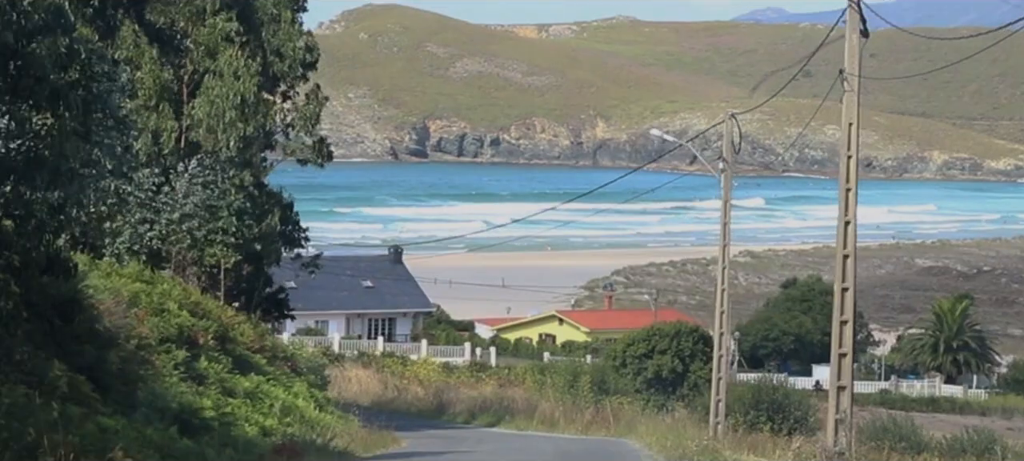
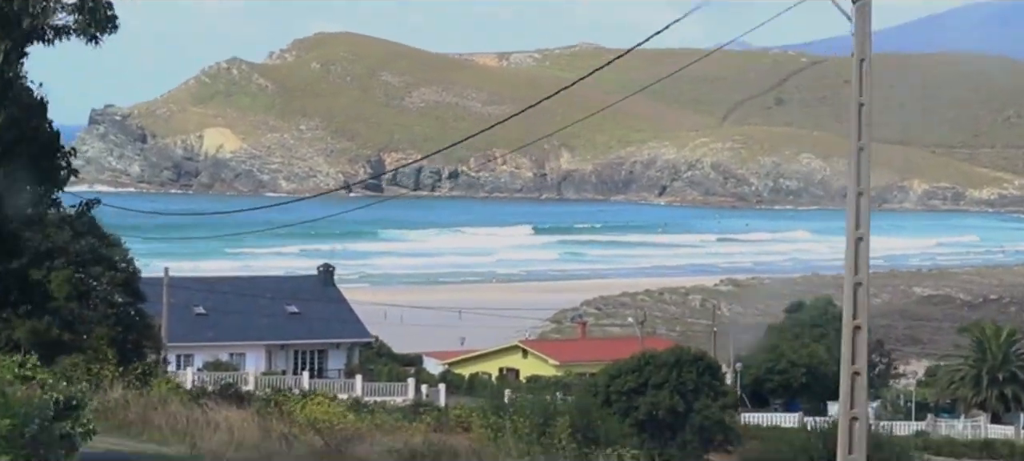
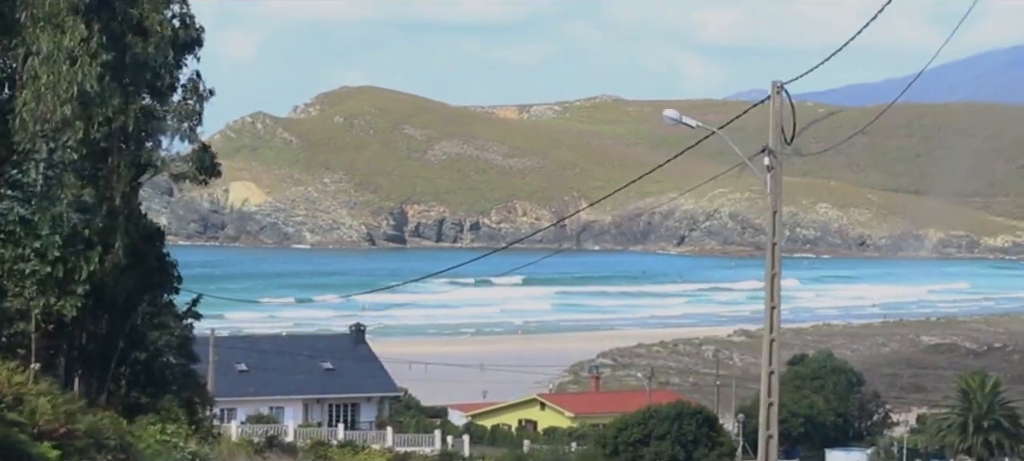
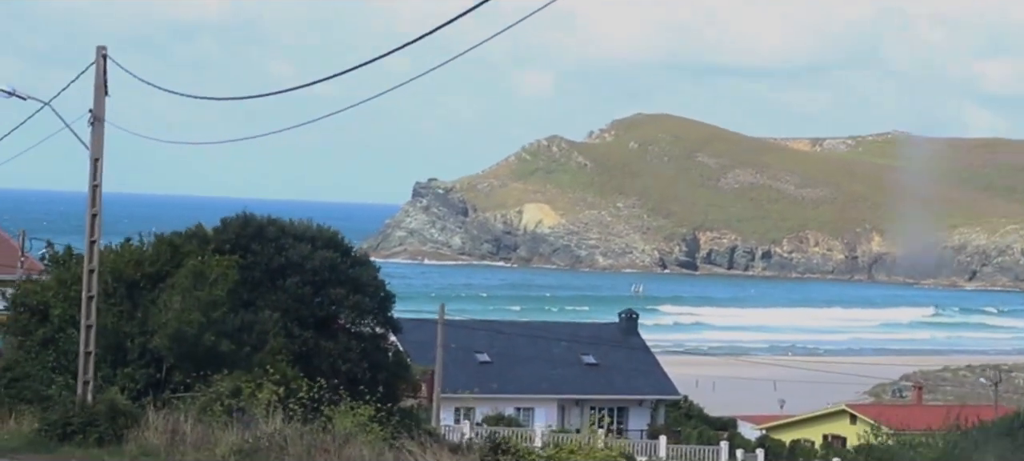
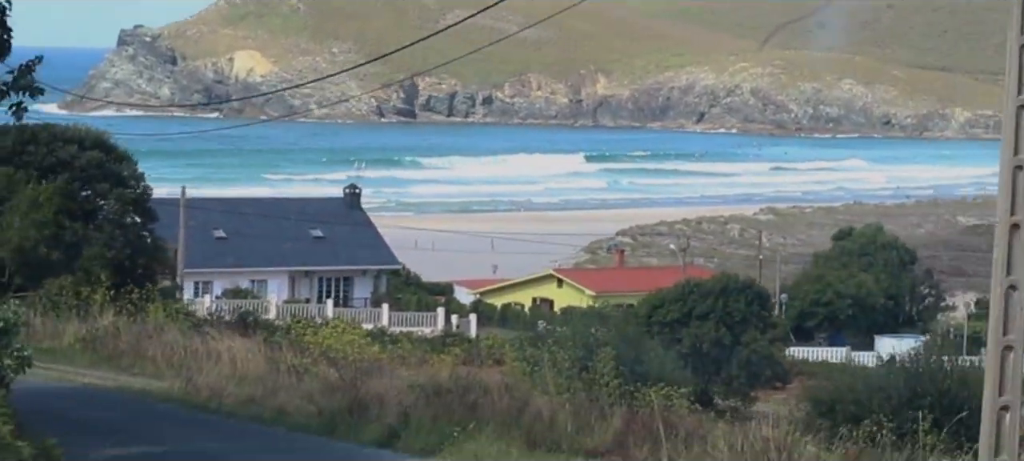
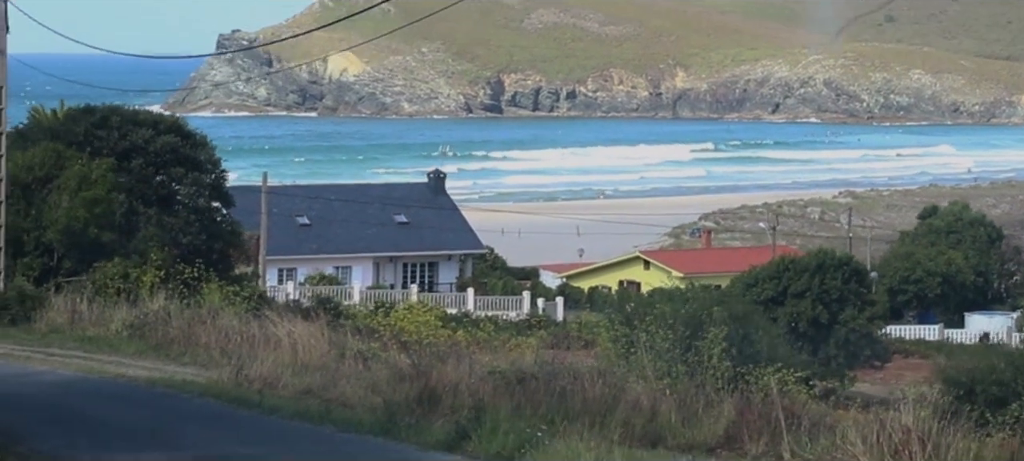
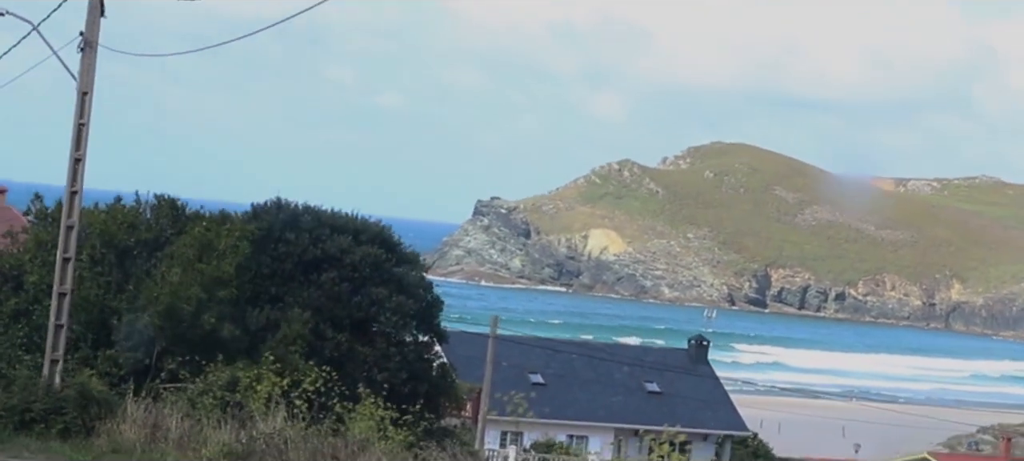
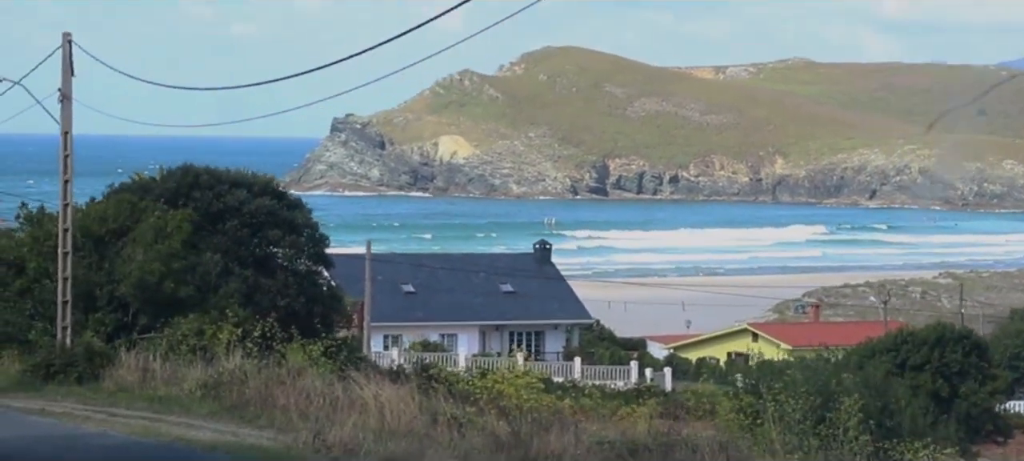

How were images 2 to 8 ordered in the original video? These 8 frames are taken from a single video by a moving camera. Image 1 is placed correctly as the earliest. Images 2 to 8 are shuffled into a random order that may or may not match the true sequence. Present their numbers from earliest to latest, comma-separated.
3, 2, 5, 6, 8, 4, 7
